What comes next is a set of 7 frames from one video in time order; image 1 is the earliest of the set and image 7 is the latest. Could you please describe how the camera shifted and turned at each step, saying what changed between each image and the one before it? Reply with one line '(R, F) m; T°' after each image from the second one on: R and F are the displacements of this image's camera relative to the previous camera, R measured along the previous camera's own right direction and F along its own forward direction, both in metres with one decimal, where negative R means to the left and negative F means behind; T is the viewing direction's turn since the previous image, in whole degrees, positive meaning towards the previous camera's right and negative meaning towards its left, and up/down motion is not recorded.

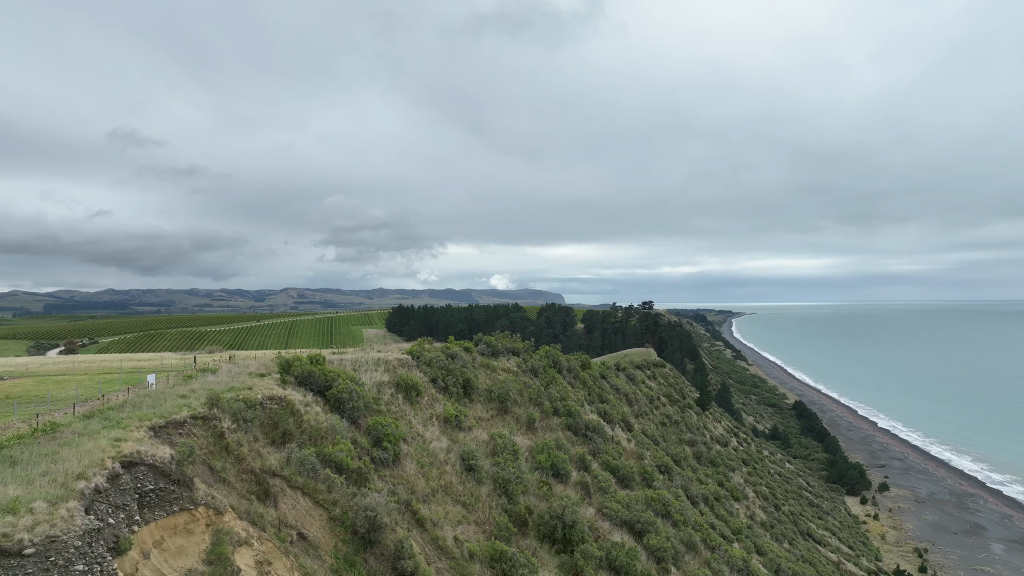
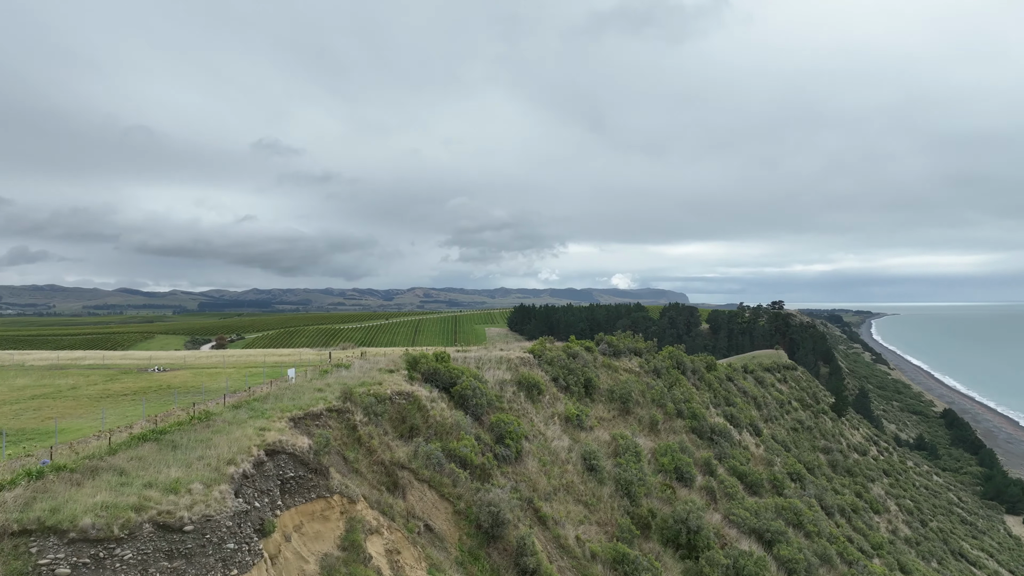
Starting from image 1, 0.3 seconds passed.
(-0.3, +2.0) m; -14°
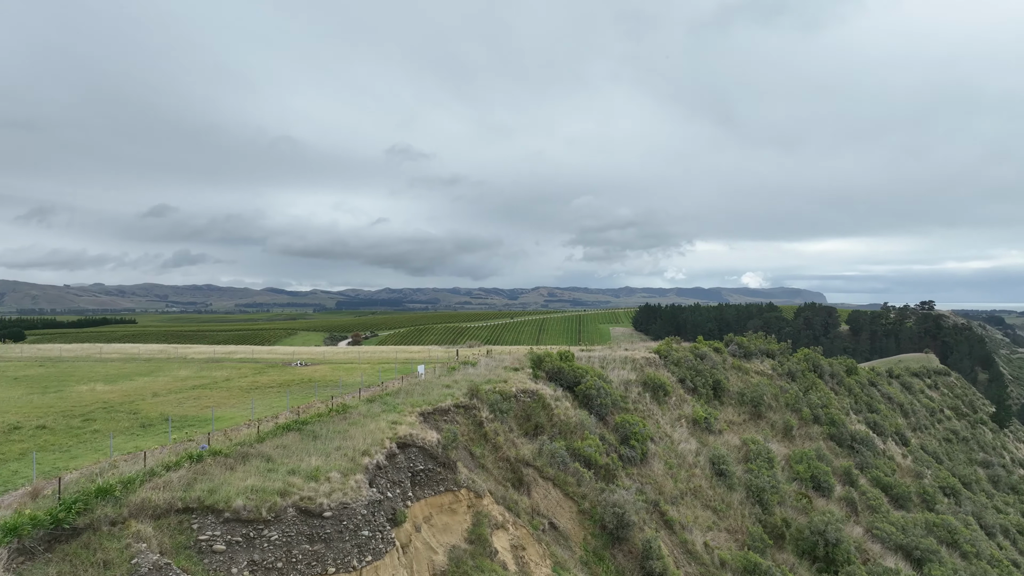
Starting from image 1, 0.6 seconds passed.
(-0.2, +1.5) m; -14°
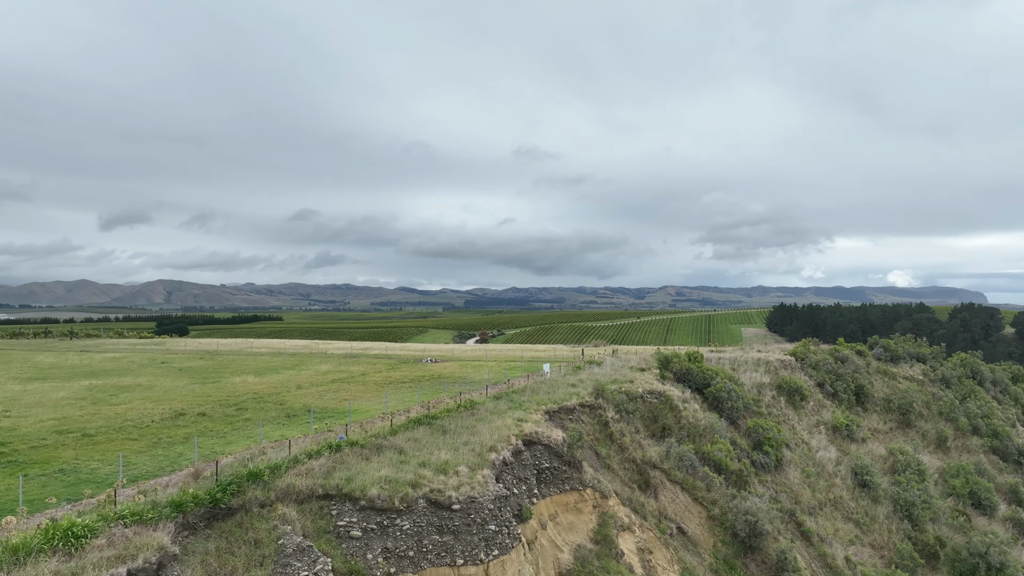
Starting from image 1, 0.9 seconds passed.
(-0.1, +1.1) m; -14°
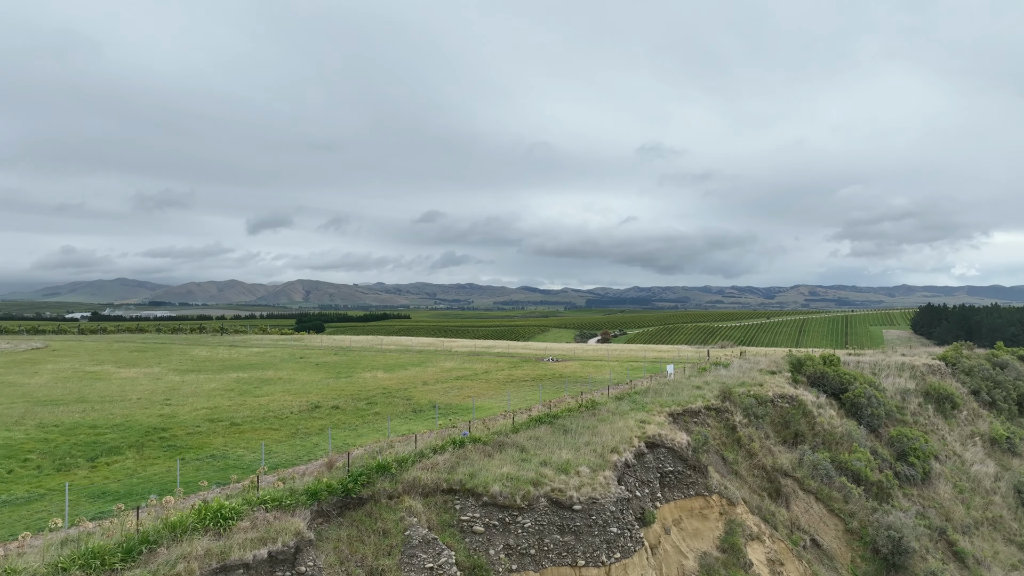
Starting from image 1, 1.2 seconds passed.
(-0.1, +0.7) m; -14°
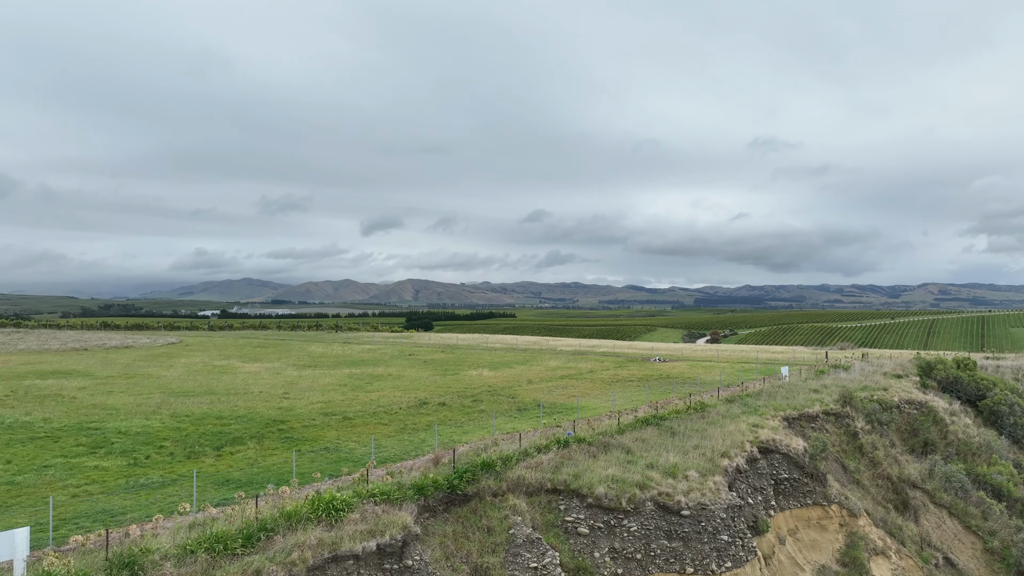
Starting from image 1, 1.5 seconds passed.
(0.0, +0.5) m; -12°
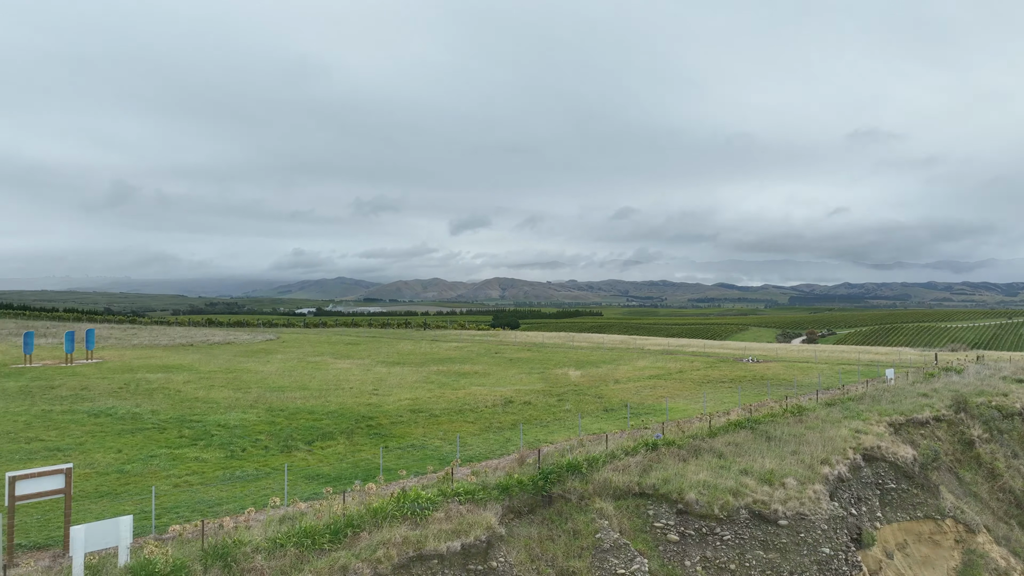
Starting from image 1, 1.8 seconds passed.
(0.0, +0.4) m; -10°
